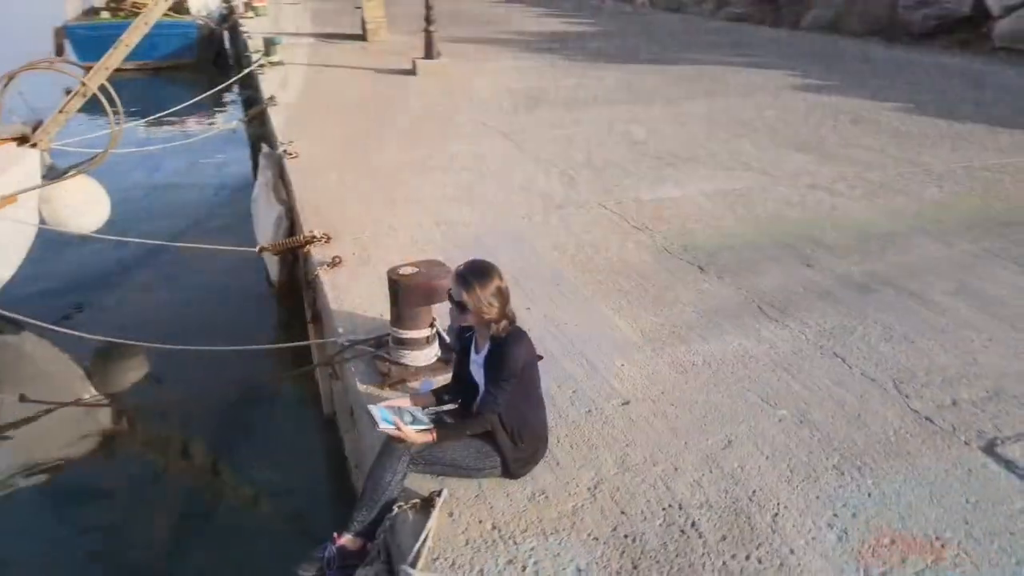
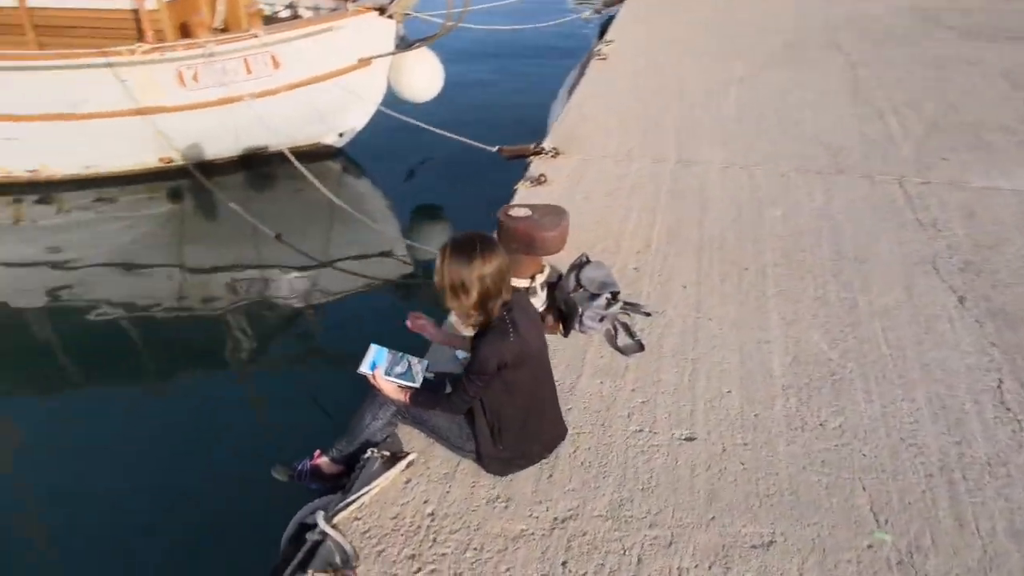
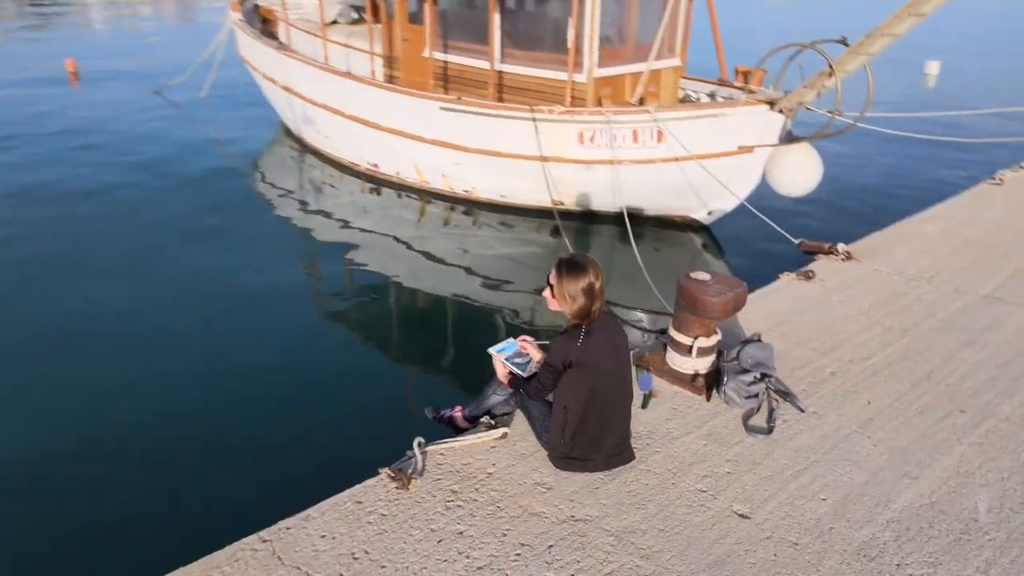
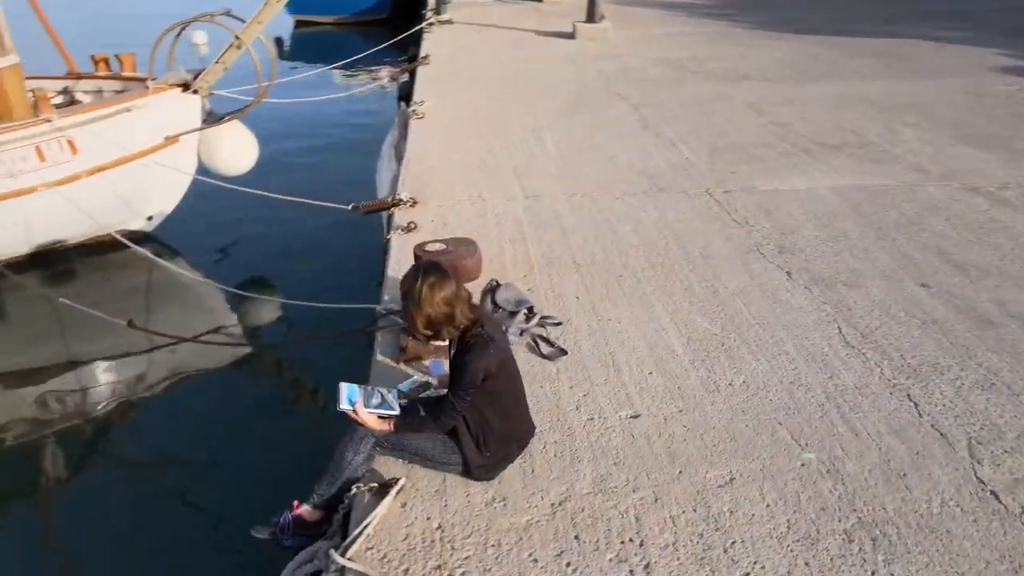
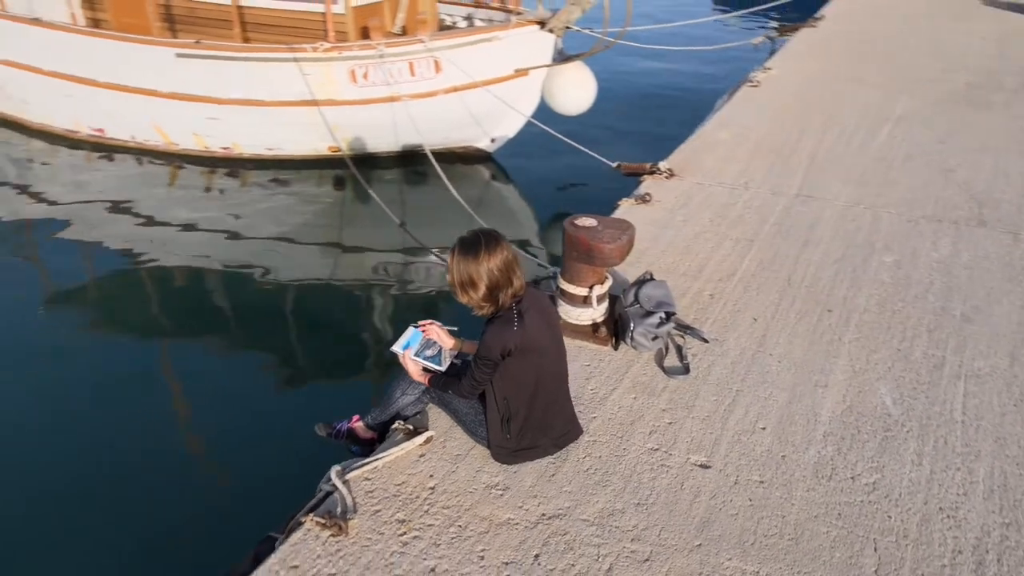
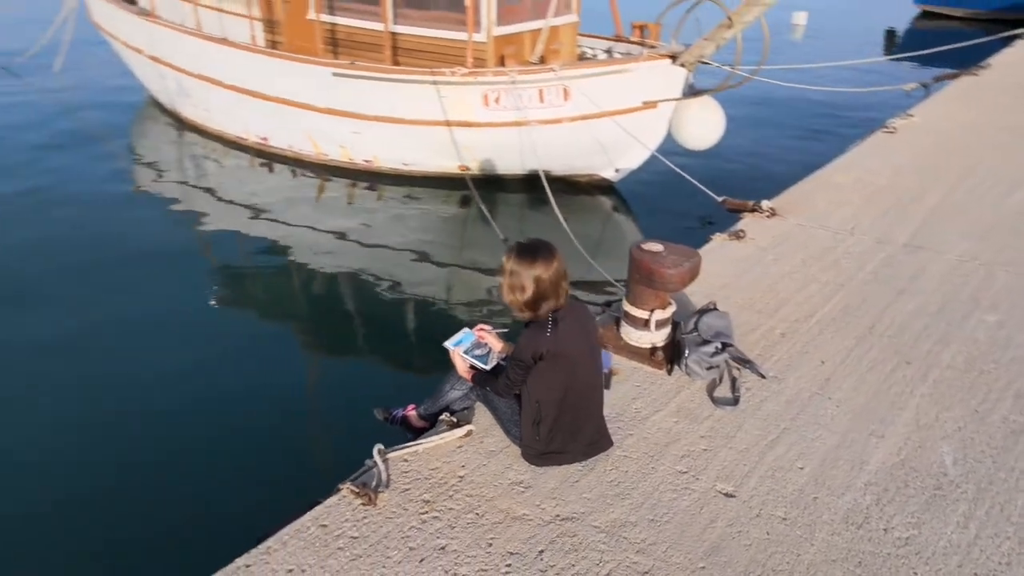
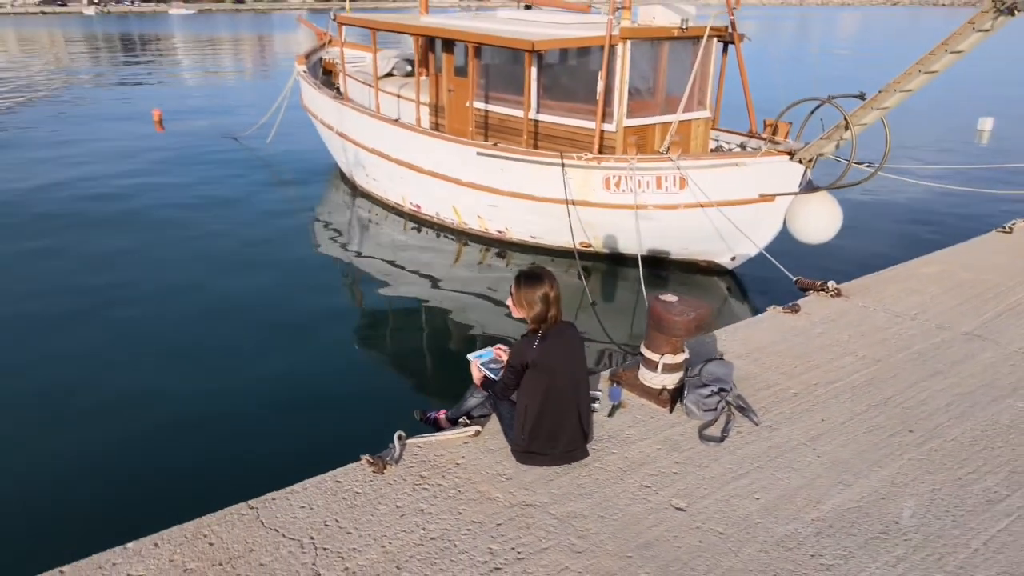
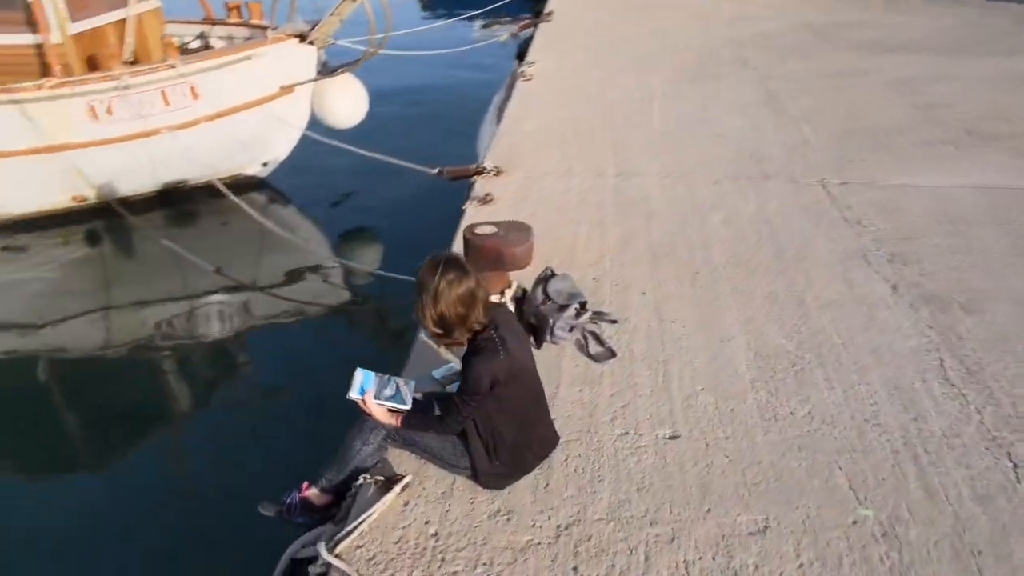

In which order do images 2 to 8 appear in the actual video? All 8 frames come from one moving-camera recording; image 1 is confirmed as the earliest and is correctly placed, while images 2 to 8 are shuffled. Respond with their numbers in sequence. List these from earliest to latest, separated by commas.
4, 8, 2, 5, 6, 3, 7
